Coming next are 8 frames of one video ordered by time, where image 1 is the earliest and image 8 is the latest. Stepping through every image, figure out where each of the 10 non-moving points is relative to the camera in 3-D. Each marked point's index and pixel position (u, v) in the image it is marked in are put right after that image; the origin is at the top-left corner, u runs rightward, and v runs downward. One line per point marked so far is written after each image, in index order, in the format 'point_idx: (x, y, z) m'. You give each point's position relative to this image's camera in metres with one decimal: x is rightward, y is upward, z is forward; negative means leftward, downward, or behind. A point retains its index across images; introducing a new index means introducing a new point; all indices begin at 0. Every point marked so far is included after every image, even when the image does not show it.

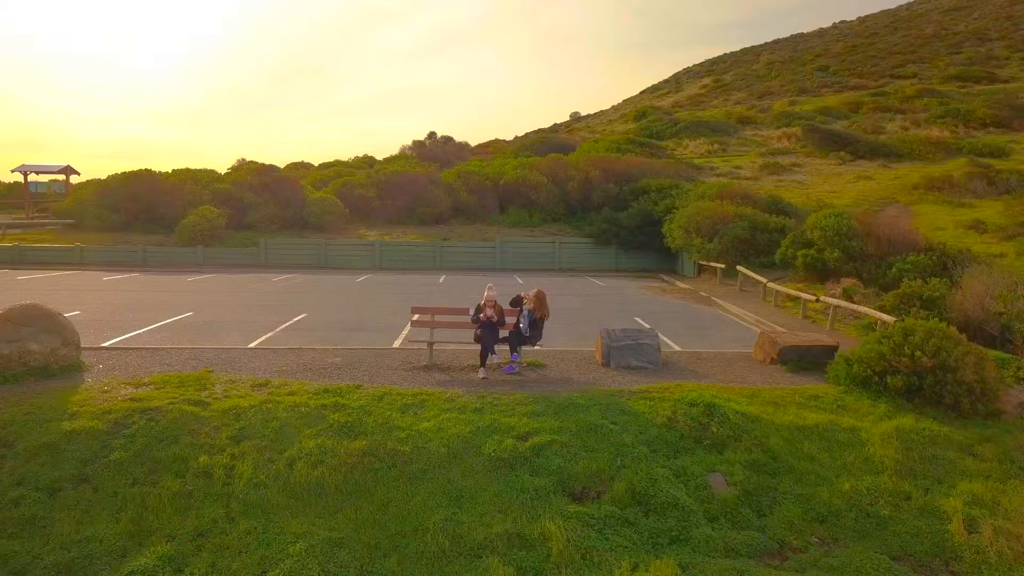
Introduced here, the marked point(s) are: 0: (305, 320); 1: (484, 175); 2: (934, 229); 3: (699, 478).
0: (-2.3, -0.3, +8.9) m
1: (-0.6, +2.8, +20.0) m
2: (+7.7, +1.1, +14.3) m
3: (+1.0, -1.0, +4.2) m
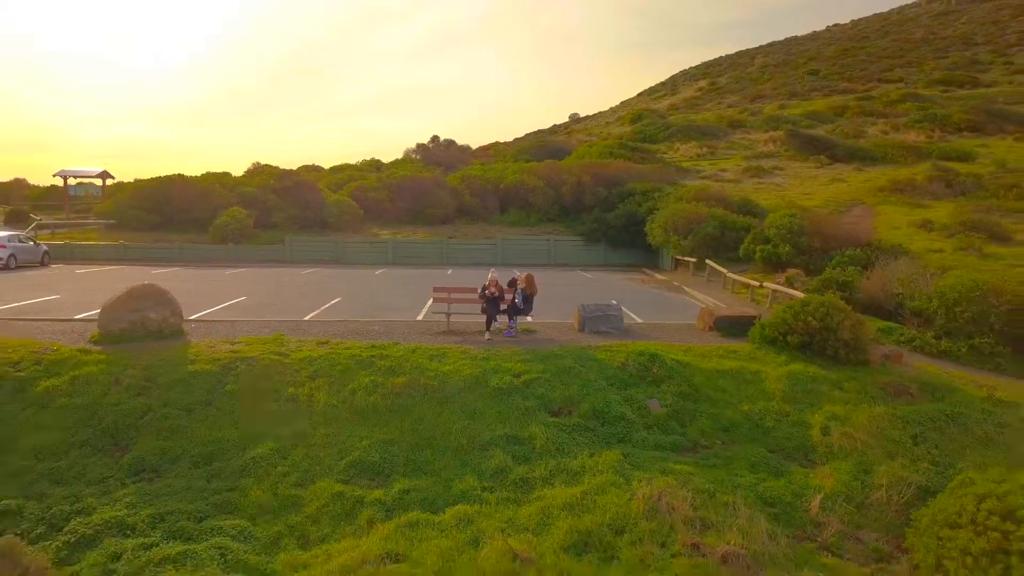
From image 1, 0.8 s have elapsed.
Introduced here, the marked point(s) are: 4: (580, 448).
0: (-2.3, -0.1, +10.6) m
1: (-0.6, +3.0, +21.7) m
2: (+7.7, +1.3, +16.0) m
3: (+1.0, -0.8, +5.9) m
4: (+0.5, -1.1, +5.4) m
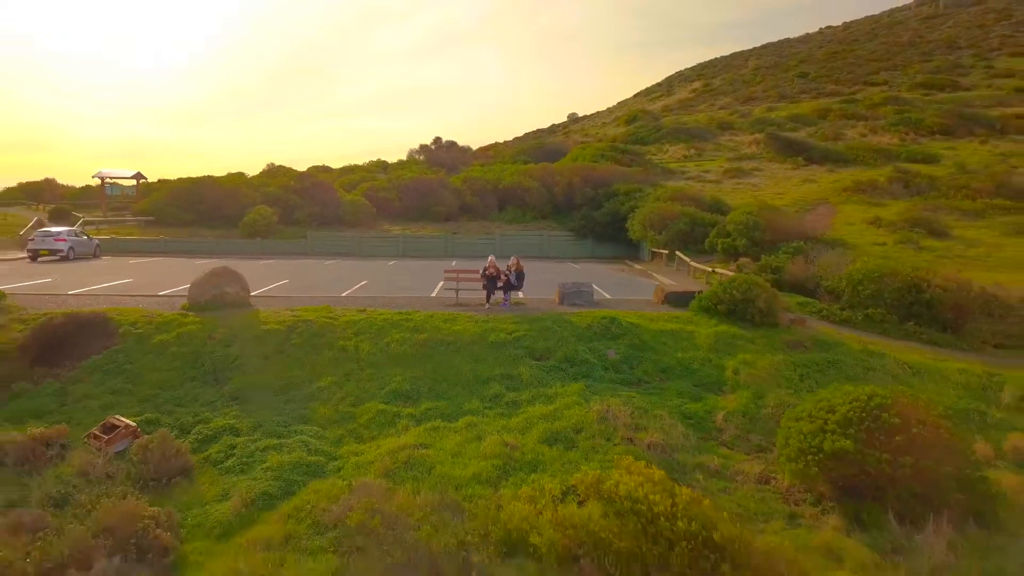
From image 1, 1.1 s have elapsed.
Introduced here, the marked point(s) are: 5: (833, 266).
0: (-2.4, +0.1, +12.6) m
1: (-0.7, +3.2, +23.7) m
2: (+7.6, +1.5, +18.0) m
3: (+0.9, -0.6, +7.9) m
4: (+0.4, -0.9, +7.4) m
5: (+4.4, +0.3, +11.1) m
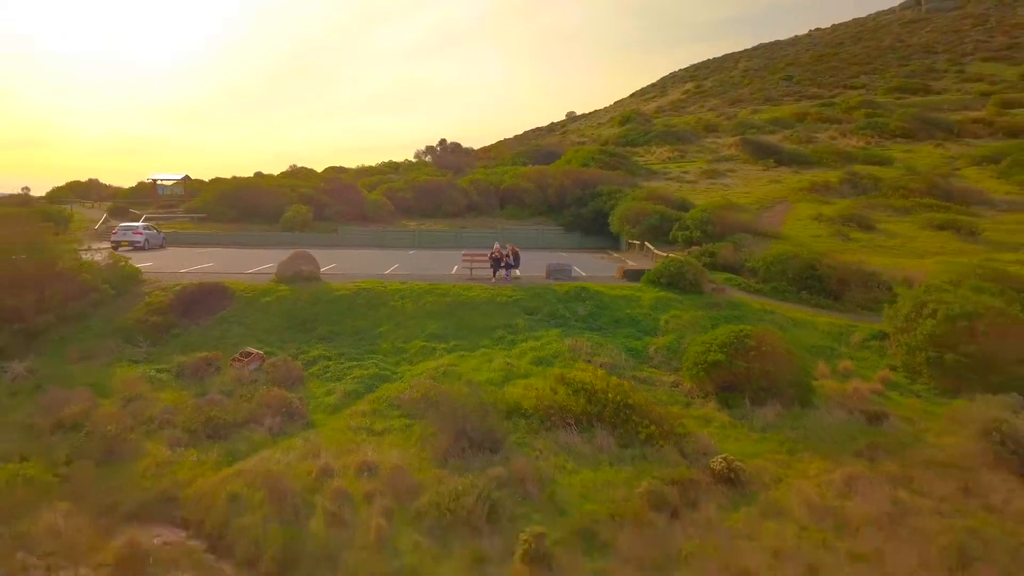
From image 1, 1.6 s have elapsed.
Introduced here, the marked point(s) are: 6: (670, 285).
0: (-2.4, +0.4, +15.9) m
1: (-0.7, +3.6, +27.0) m
2: (+7.6, +1.9, +21.3) m
3: (+0.9, -0.3, +11.2) m
4: (+0.4, -0.5, +10.7) m
5: (+4.4, +0.6, +14.4) m
6: (+2.4, 0.0, +12.2) m
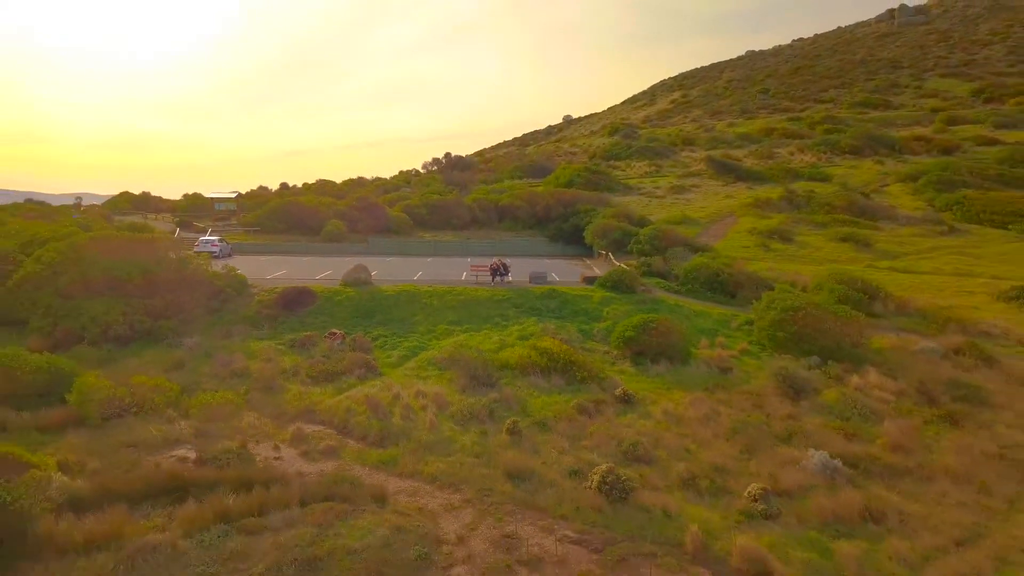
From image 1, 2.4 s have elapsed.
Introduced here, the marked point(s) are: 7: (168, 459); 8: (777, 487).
0: (-2.5, +0.4, +21.2) m
1: (-0.8, +3.7, +32.4) m
2: (+7.5, +1.9, +26.7) m
3: (+0.7, -0.3, +16.6) m
4: (+0.2, -0.6, +16.1) m
5: (+4.2, +0.6, +19.8) m
6: (+2.3, 0.0, +17.6) m
7: (-4.6, -2.1, +10.6) m
8: (+3.3, -2.4, +9.8) m
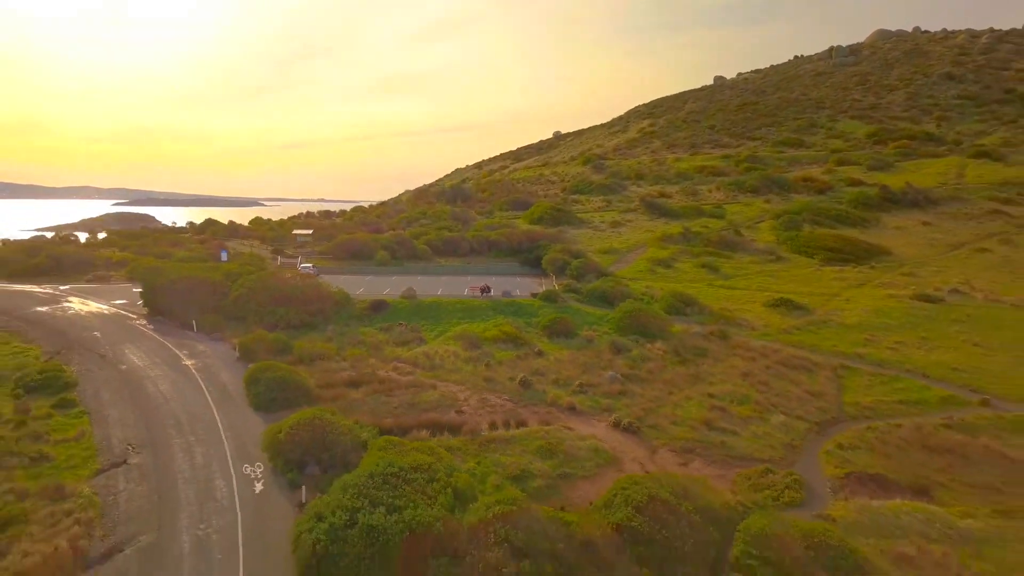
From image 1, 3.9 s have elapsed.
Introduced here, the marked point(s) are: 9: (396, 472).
0: (-3.4, 0.0, +36.3) m
1: (-1.7, +3.3, +47.4) m
2: (+6.6, +1.5, +41.7) m
3: (-0.1, -0.8, +31.6) m
4: (-0.6, -1.1, +31.1) m
5: (+3.4, +0.2, +34.8) m
6: (+1.4, -0.5, +32.6) m
7: (-5.5, -2.7, +25.7) m
8: (+2.5, -3.0, +24.9) m
9: (-2.5, -4.1, +17.4) m
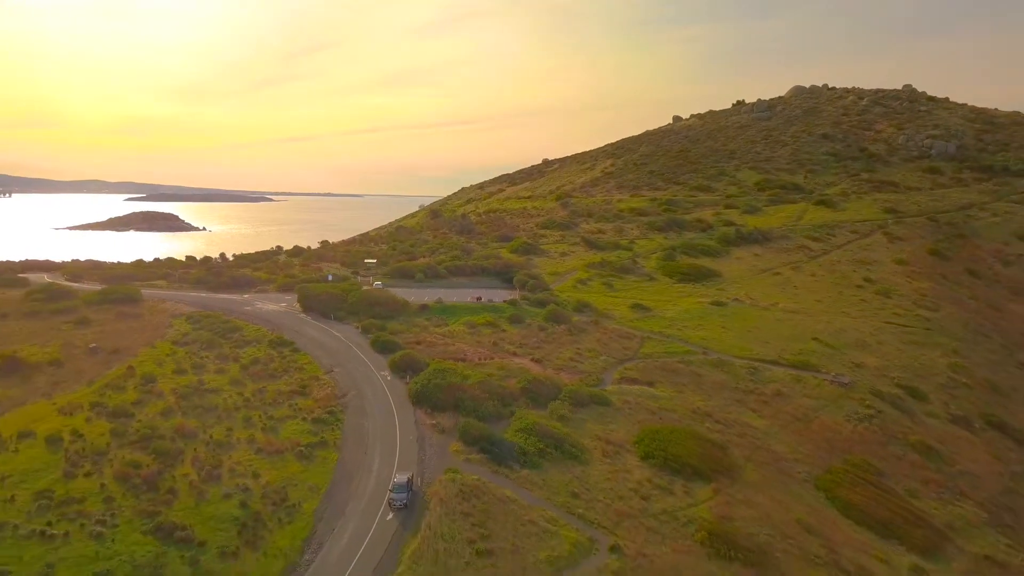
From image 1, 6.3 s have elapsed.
0: (-4.9, -0.8, +65.7) m
1: (-3.1, +2.7, +76.8) m
2: (+5.2, +0.8, +71.0) m
3: (-1.6, -1.6, +61.1) m
4: (-2.1, -1.9, +60.5) m
5: (+1.9, -0.6, +64.2) m
6: (-0.1, -1.3, +62.0) m
7: (-7.0, -3.5, +55.2) m
8: (+0.9, -3.8, +54.3) m
9: (-4.1, -5.0, +46.9) m
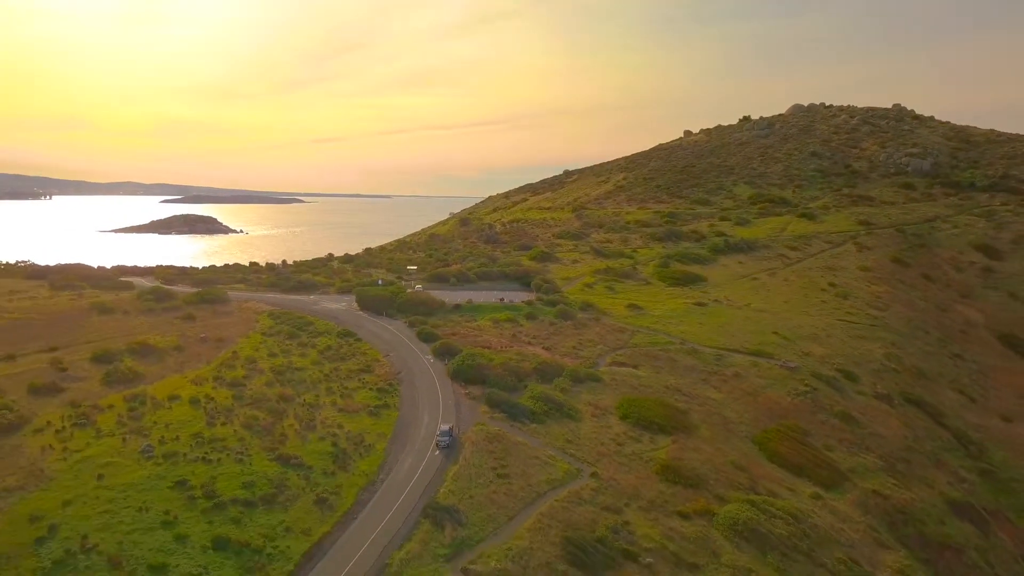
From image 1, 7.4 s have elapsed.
0: (-3.1, -1.1, +79.7) m
1: (-0.9, +2.4, +90.7) m
2: (+7.2, +0.5, +84.7) m
3: (0.0, -1.9, +74.9) m
4: (-0.5, -2.2, +74.4) m
5: (+3.6, -0.9, +78.0) m
6: (+1.6, -1.5, +75.8) m
7: (-5.6, -3.8, +69.2) m
8: (+2.3, -4.1, +68.1) m
9: (-2.9, -5.2, +60.9) m
